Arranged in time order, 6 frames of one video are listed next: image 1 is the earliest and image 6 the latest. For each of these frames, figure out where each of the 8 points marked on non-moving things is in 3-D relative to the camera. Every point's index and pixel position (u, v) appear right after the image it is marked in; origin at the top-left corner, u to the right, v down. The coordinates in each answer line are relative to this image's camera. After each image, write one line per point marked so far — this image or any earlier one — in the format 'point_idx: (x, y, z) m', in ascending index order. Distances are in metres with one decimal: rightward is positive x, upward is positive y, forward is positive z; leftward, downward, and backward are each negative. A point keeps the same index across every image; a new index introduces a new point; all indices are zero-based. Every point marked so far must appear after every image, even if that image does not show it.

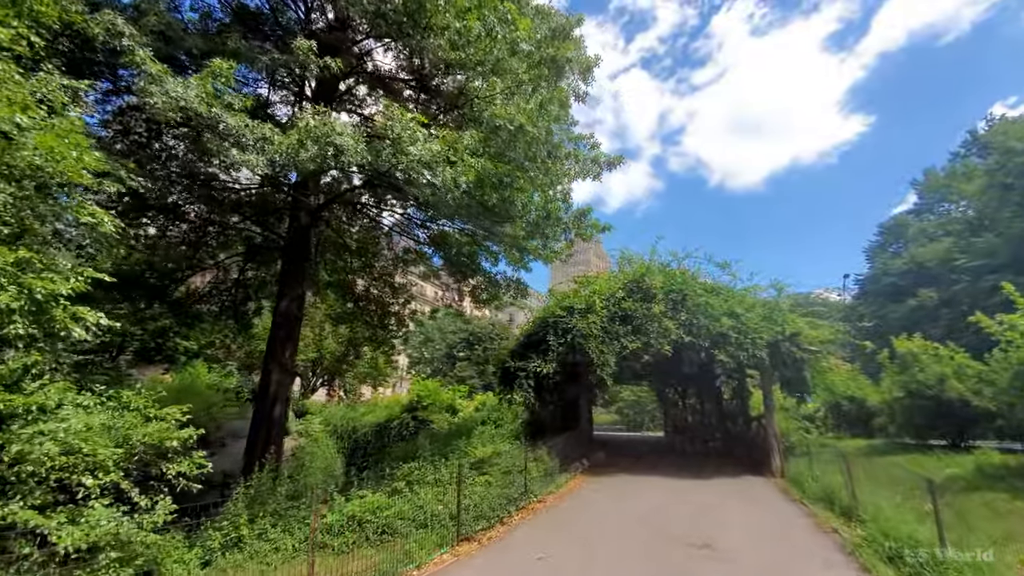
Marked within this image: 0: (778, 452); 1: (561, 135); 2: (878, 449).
0: (+5.4, -3.3, +11.9) m
1: (+1.0, +3.0, +11.5) m
2: (+8.3, -3.6, +13.2) m
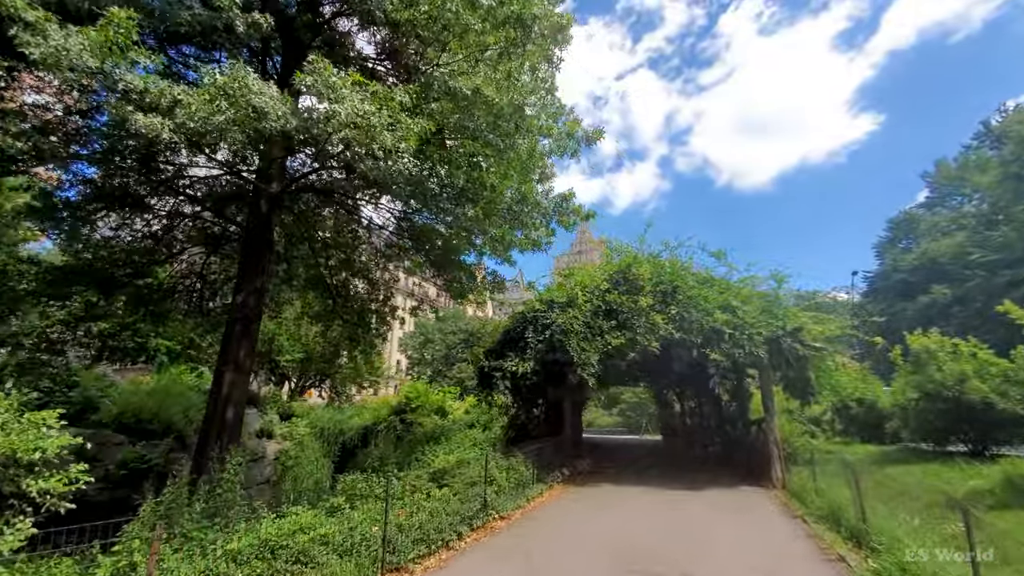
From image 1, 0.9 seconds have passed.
0: (+4.9, -3.2, +10.8) m
1: (+0.5, +3.2, +10.4) m
2: (+7.8, -3.5, +12.0) m
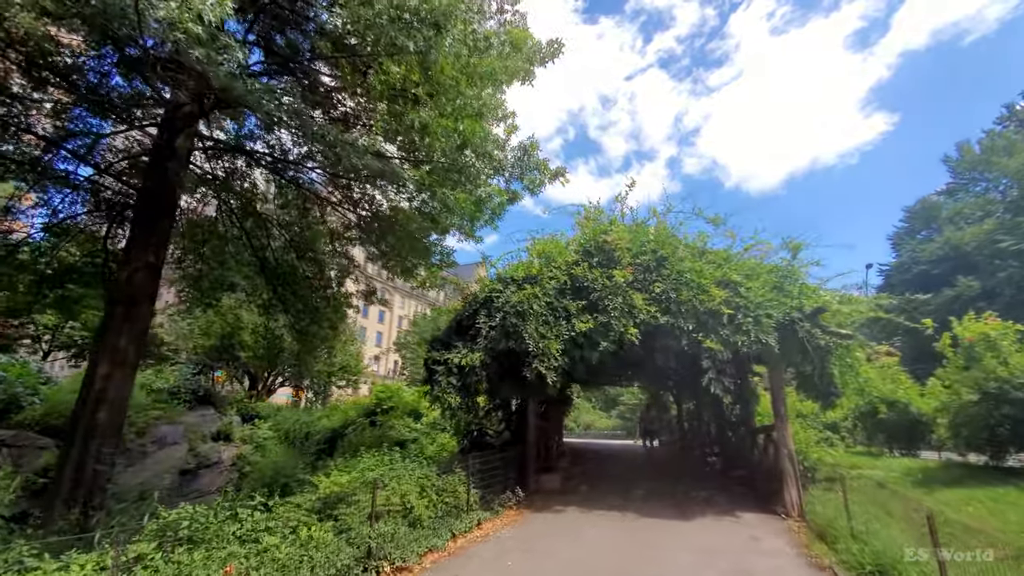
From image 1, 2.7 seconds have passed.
0: (+4.0, -2.7, +8.4) m
1: (-0.4, +3.6, +8.1) m
2: (+6.9, -3.0, +9.6) m
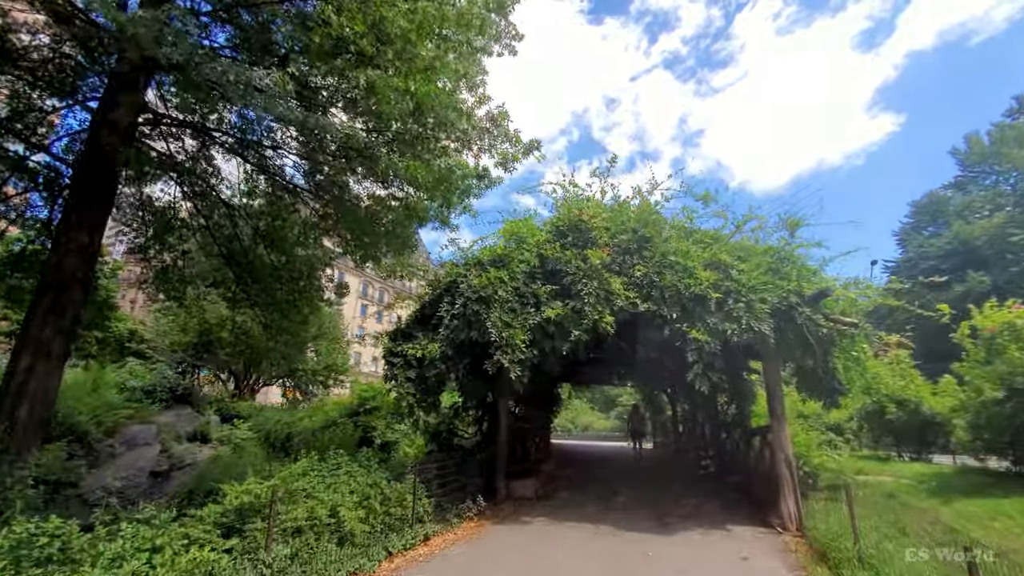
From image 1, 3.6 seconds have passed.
0: (+3.5, -2.5, +7.4) m
1: (-0.9, +3.8, +7.1) m
2: (+6.4, -2.8, +8.6) m
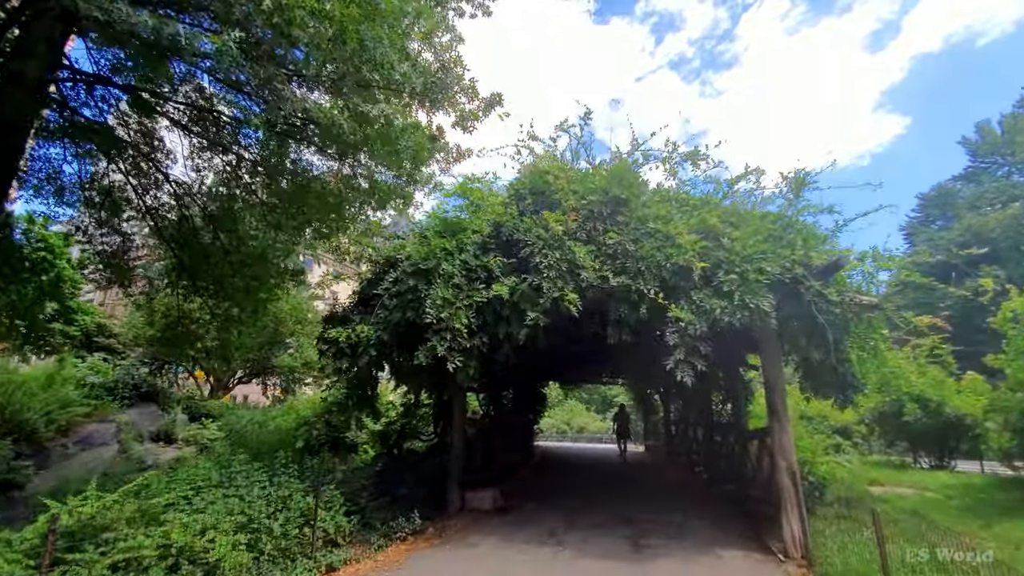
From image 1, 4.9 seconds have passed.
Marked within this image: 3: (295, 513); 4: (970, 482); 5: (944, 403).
0: (+2.9, -2.2, +6.1) m
1: (-1.5, +4.1, +5.8) m
2: (+5.8, -2.6, +7.2) m
3: (-2.0, -2.0, +5.3) m
4: (+6.4, -2.7, +8.3) m
5: (+7.4, -2.0, +10.2) m
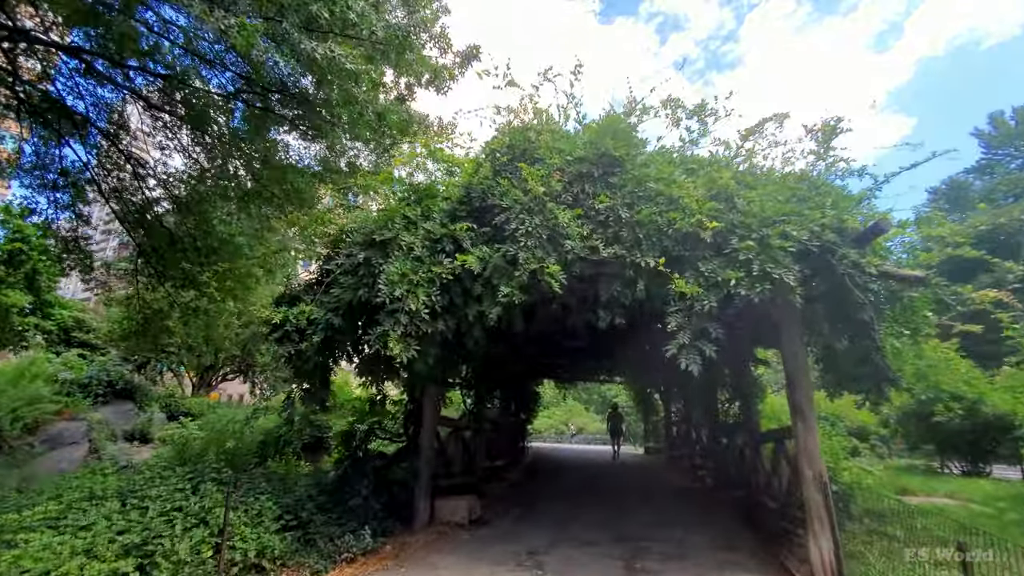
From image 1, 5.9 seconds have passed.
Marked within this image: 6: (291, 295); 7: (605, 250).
0: (+2.7, -2.0, +5.1) m
1: (-1.7, +4.4, +4.8) m
2: (+5.6, -2.3, +6.2) m
3: (-2.2, -1.8, +4.3) m
4: (+6.2, -2.5, +7.3) m
5: (+7.2, -1.8, +9.2) m
6: (-2.5, -0.1, +6.7) m
7: (+0.9, +0.3, +5.3) m
